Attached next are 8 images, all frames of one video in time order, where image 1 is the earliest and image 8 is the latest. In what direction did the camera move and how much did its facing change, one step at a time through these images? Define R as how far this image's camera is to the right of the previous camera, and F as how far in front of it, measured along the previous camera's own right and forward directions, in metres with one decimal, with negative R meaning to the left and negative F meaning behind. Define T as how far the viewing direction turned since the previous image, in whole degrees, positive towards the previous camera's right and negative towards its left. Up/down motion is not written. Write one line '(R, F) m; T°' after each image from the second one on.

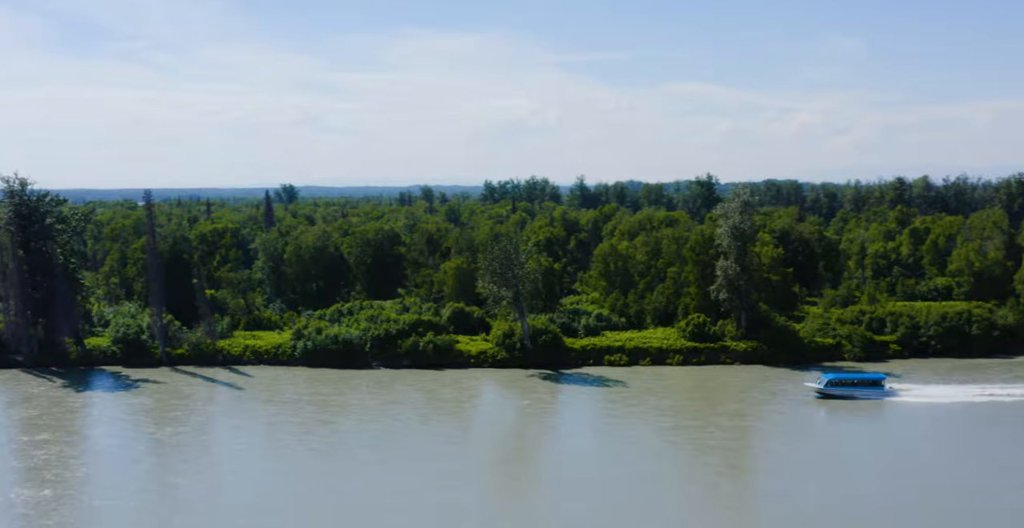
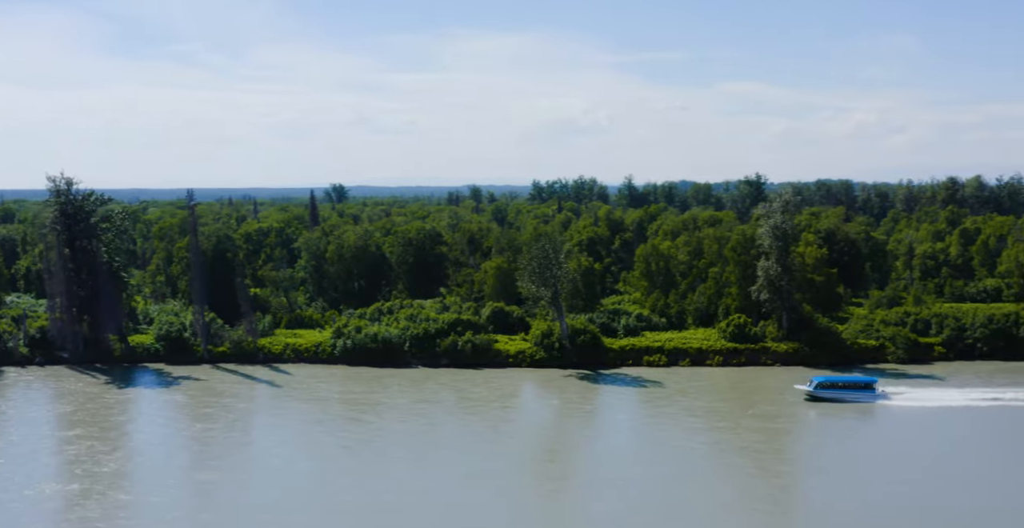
(+0.9, +0.1) m; -3°
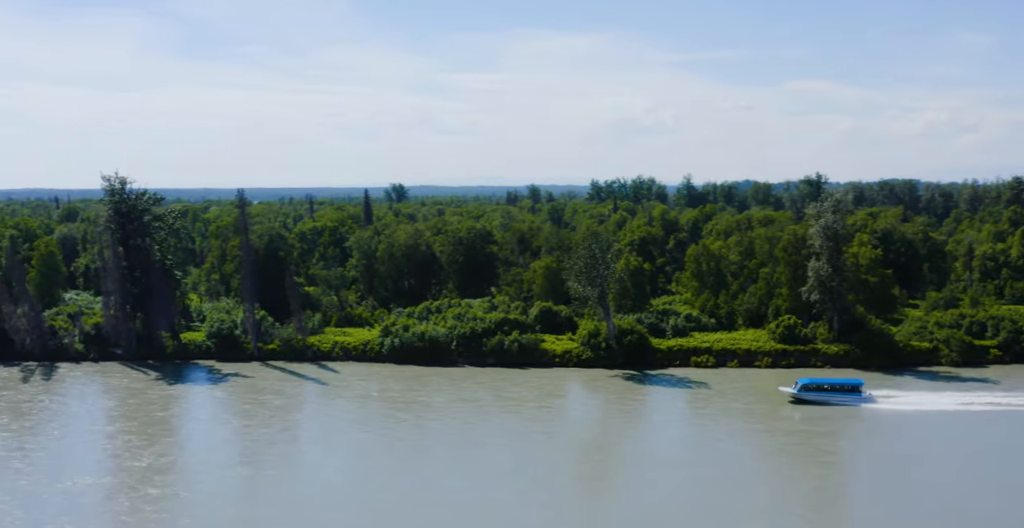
(+1.1, +0.1) m; -3°
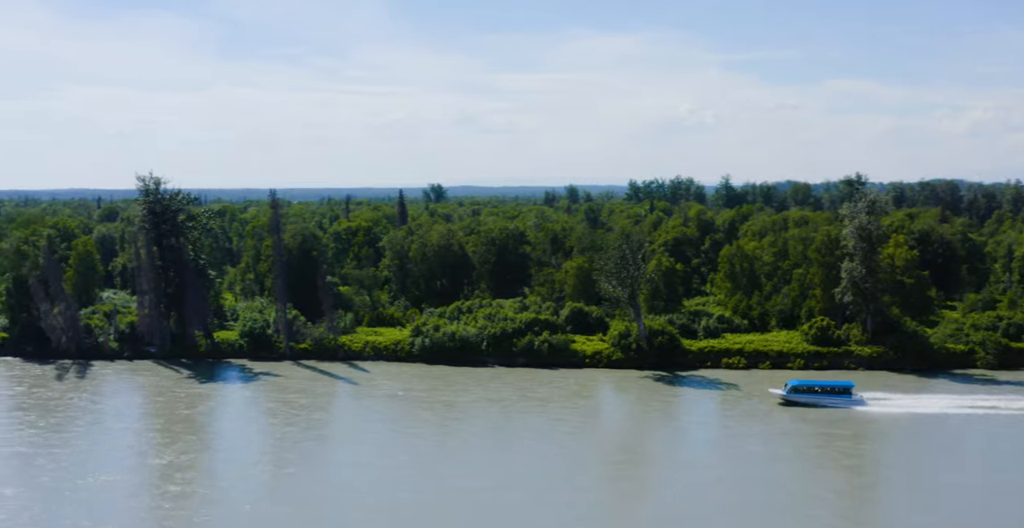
(+0.7, +0.1) m; -2°
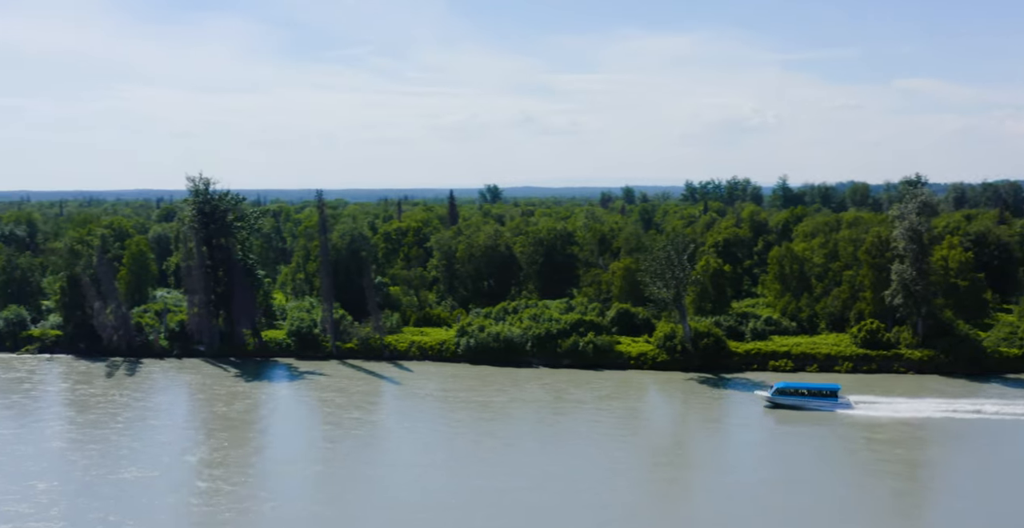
(+1.0, +0.1) m; -3°
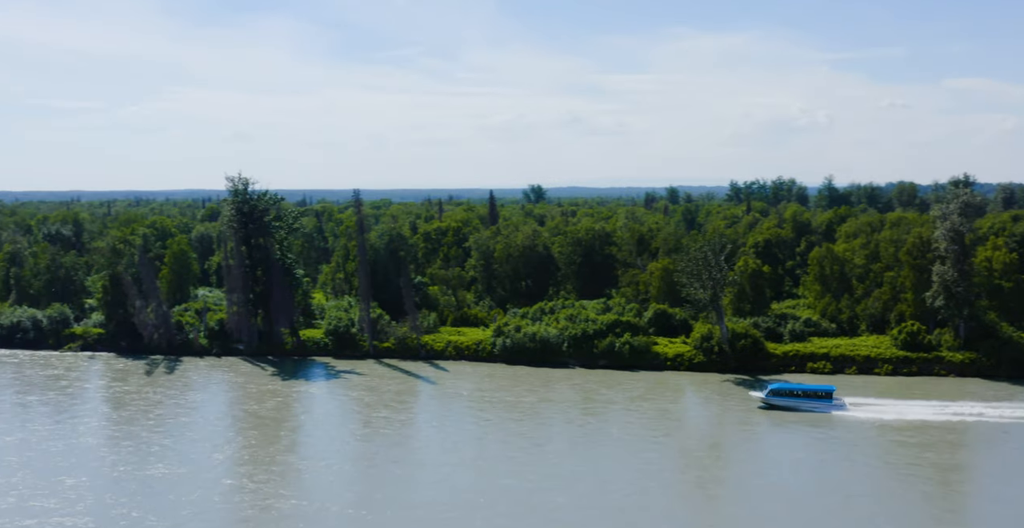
(+0.7, +0.1) m; -2°
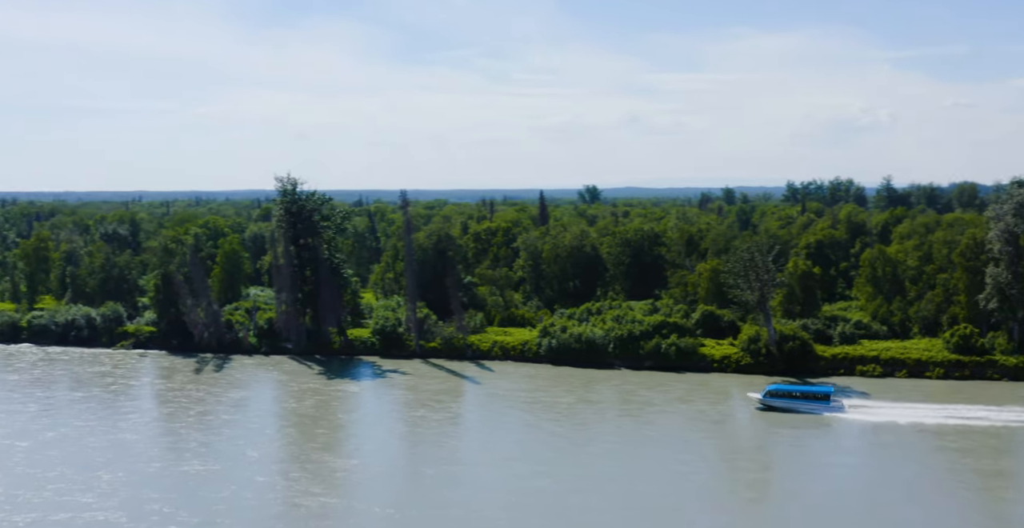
(+0.8, +0.1) m; -3°
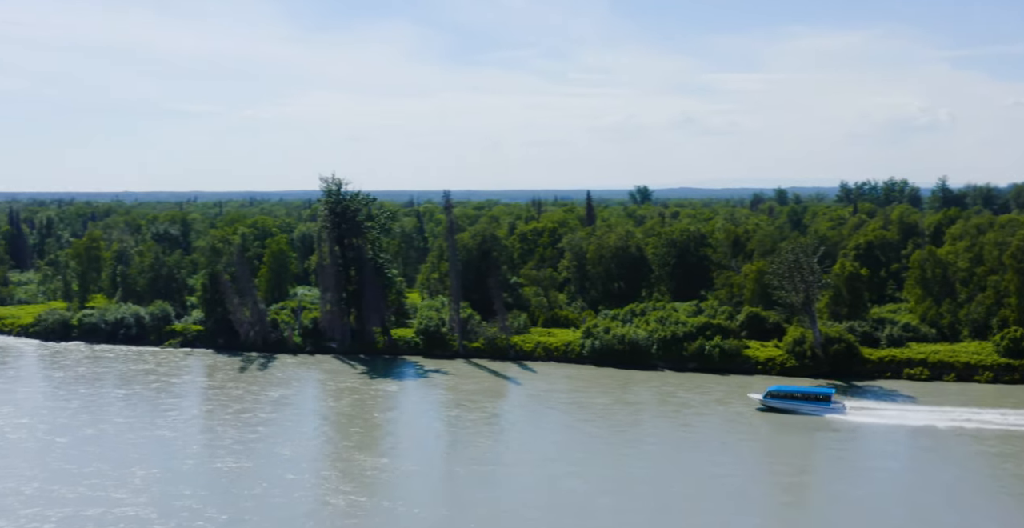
(+0.7, +0.1) m; -3°
